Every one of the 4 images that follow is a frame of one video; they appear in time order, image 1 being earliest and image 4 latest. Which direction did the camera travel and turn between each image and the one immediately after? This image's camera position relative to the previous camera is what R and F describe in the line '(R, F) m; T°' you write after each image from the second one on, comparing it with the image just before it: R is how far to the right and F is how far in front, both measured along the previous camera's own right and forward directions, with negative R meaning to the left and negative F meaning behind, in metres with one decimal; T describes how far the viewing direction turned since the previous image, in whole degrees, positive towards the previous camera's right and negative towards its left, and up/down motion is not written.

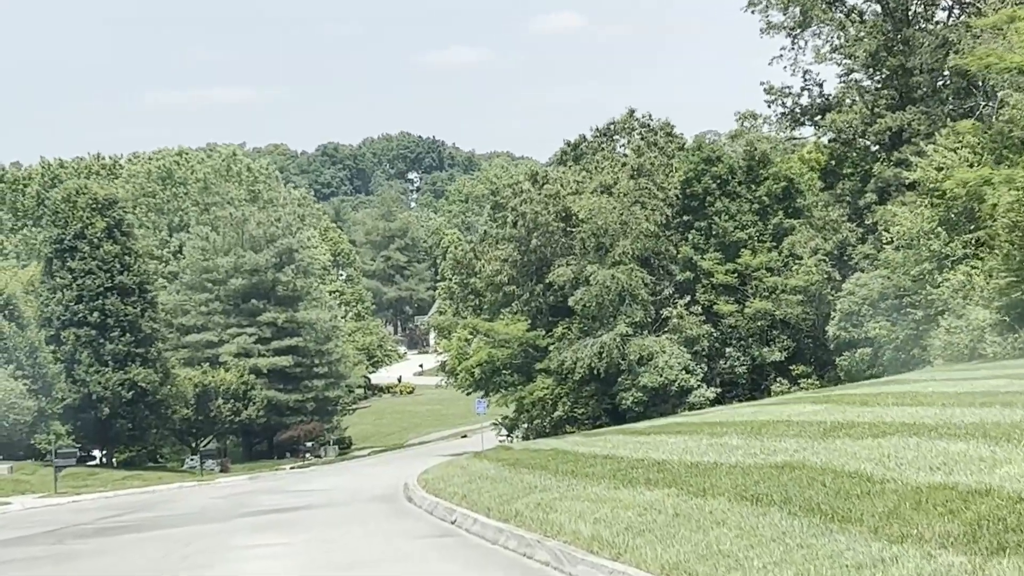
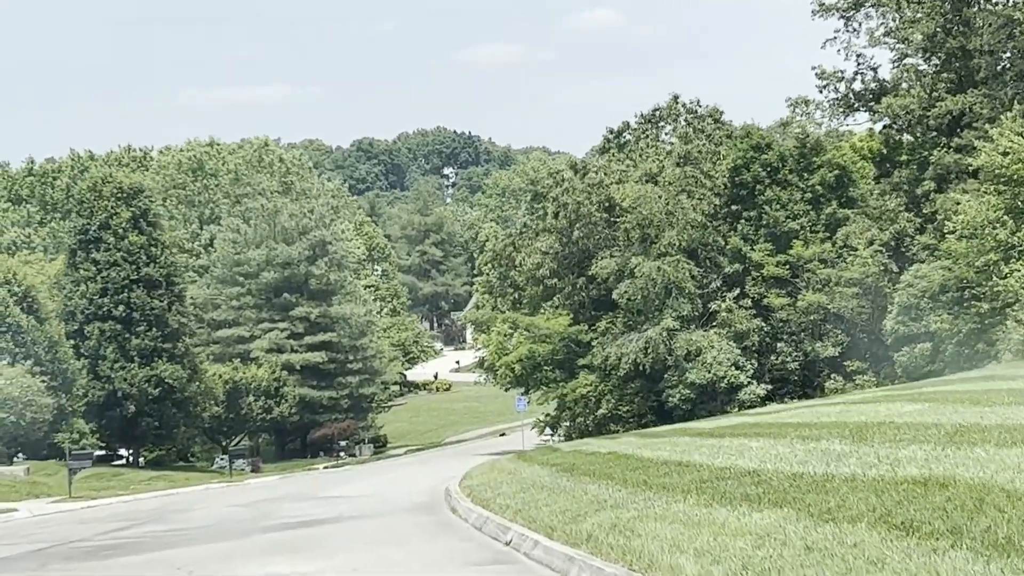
(-0.2, +2.0) m; -1°
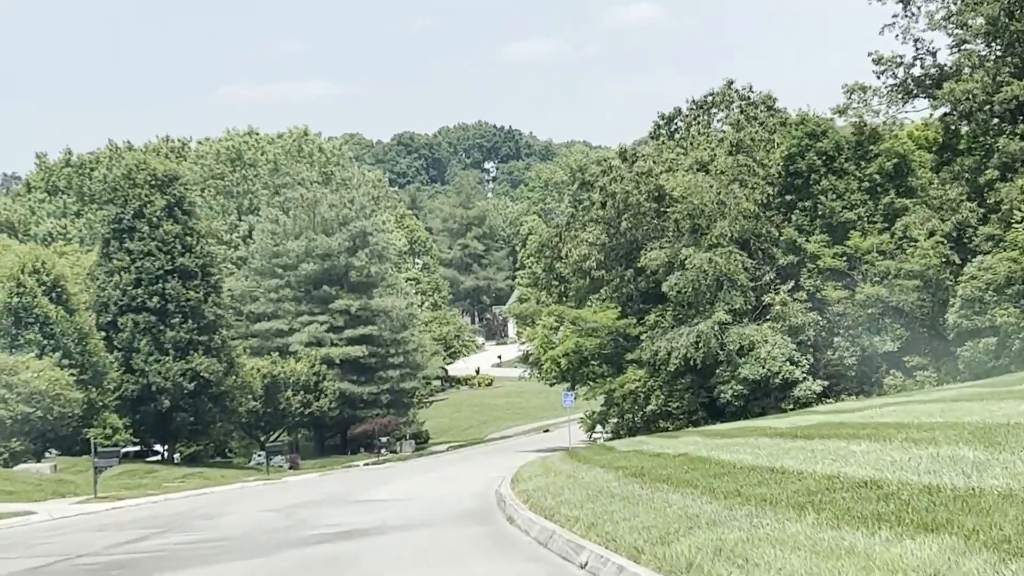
(-0.2, +1.6) m; -1°
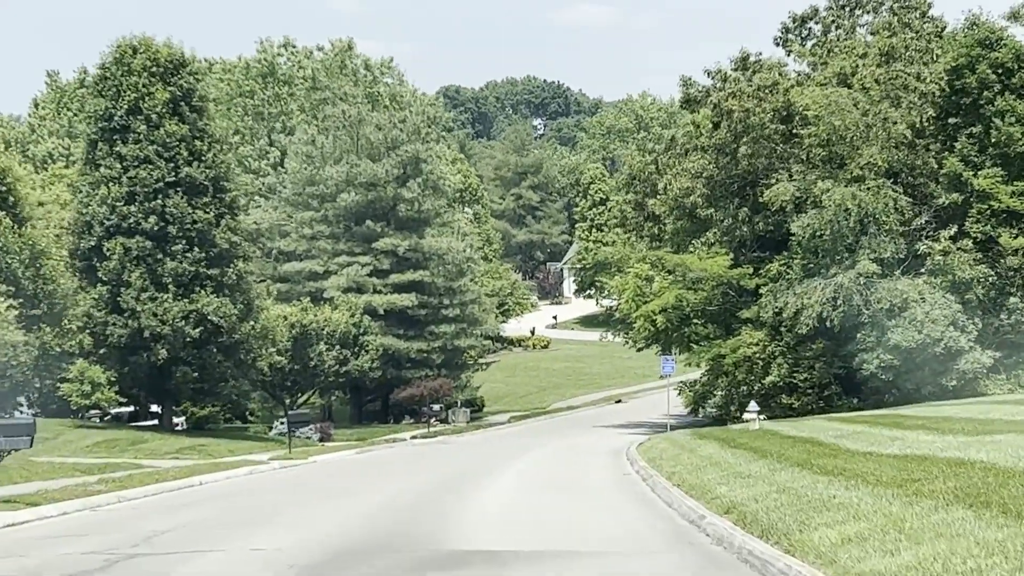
(-1.1, +9.5) m; -1°
